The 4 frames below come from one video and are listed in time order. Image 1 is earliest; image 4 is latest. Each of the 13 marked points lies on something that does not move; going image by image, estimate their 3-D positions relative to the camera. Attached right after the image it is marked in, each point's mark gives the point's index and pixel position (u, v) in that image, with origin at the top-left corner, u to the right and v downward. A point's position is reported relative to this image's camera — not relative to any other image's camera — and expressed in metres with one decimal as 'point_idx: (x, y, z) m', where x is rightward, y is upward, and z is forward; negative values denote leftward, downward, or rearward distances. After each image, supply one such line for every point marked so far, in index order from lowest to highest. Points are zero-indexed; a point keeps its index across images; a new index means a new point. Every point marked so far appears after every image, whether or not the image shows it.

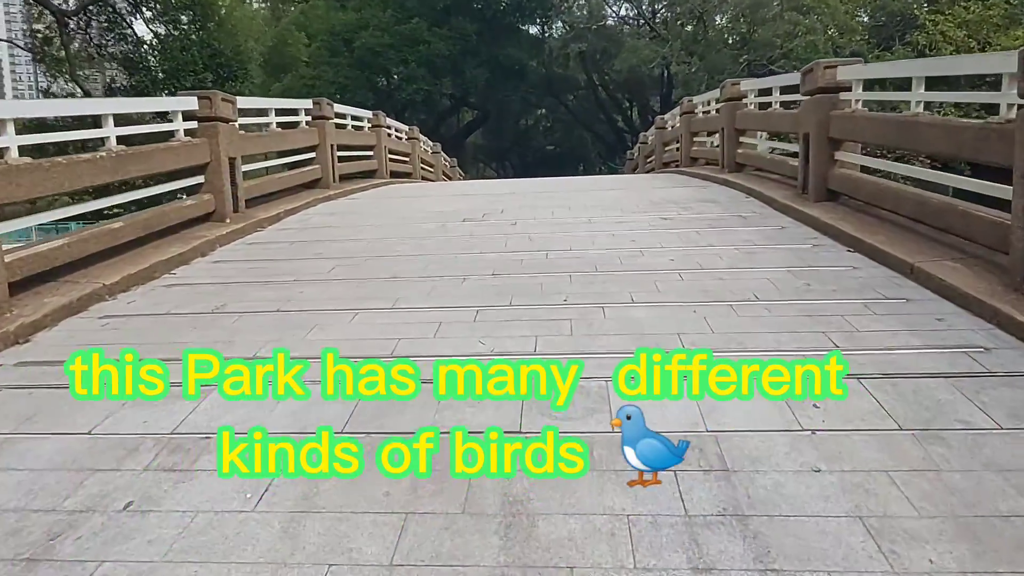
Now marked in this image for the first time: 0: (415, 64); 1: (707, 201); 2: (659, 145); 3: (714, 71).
0: (-2.6, +6.0, +19.4) m
1: (+2.0, +0.9, +7.2) m
2: (+2.9, +2.8, +14.1) m
3: (+5.1, +5.5, +18.3) m
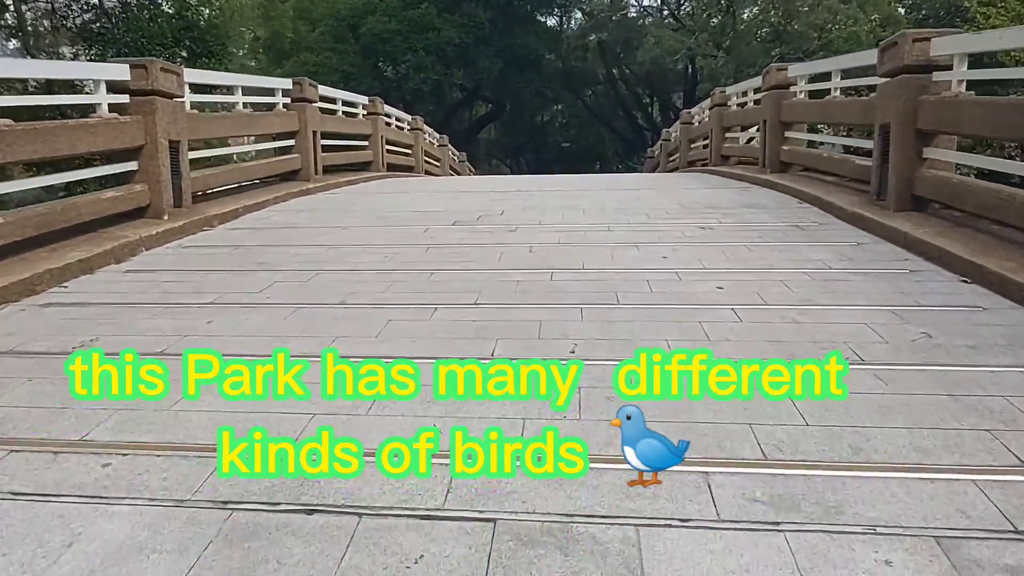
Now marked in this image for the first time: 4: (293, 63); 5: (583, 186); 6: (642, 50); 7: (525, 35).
0: (-2.2, +6.0, +18.3) m
1: (+2.0, +0.7, +6.0) m
2: (+3.1, +2.6, +13.0) m
3: (+5.5, +5.3, +17.0) m
4: (-5.6, +5.8, +18.3) m
5: (+0.8, +1.1, +8.0) m
6: (+3.6, +6.5, +19.6) m
7: (+0.4, +7.0, +19.9) m
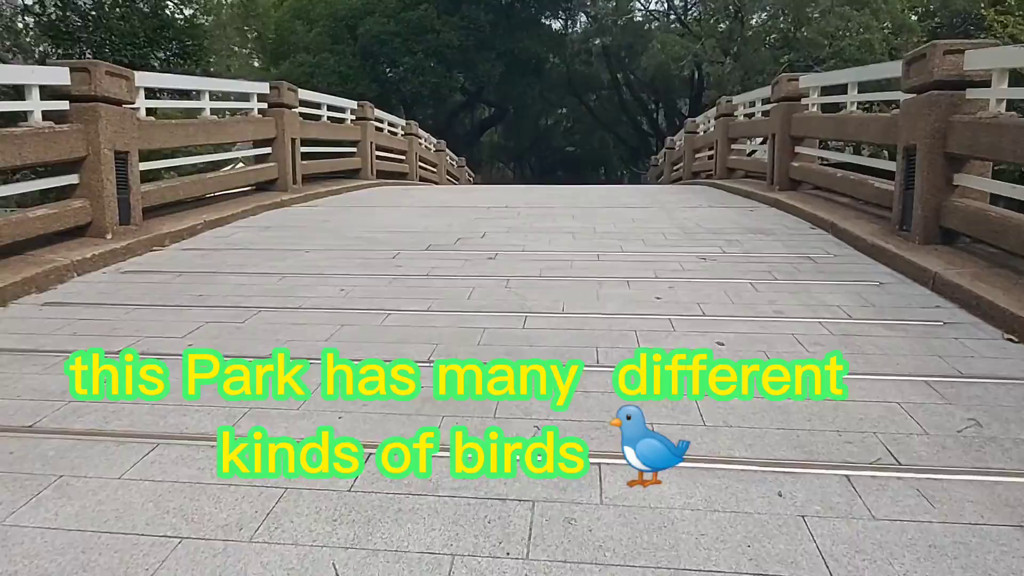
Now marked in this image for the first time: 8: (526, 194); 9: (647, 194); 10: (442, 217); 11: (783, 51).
0: (-2.2, +5.8, +17.8) m
1: (+1.9, +0.5, +5.5) m
2: (+3.1, +2.4, +12.5) m
3: (+5.5, +5.0, +16.5) m
4: (-5.6, +5.6, +17.9) m
5: (+0.7, +0.9, +7.6) m
6: (+3.6, +6.2, +19.2) m
7: (+0.4, +6.8, +19.5) m
8: (+0.2, +1.1, +8.5) m
9: (+1.5, +1.1, +8.2) m
10: (-0.6, +0.6, +5.9) m
11: (+6.2, +5.5, +16.6) m
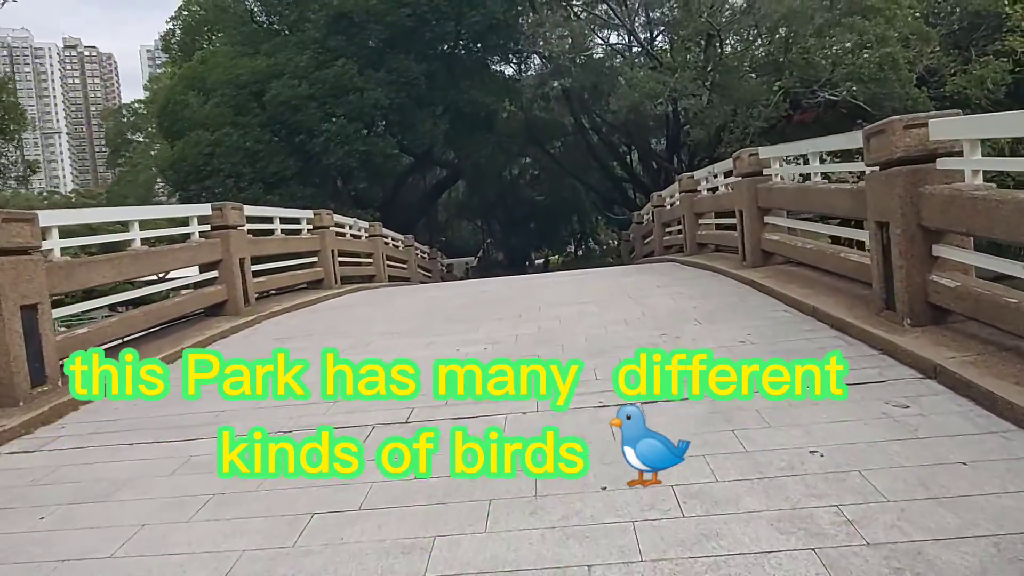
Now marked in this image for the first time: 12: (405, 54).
0: (-3.4, +3.5, +14.9) m
1: (+1.5, -0.6, +2.4) m
2: (+2.3, +1.0, +9.5) m
3: (+4.4, +3.5, +13.8) m
4: (-6.7, +3.0, +14.9) m
5: (+0.2, -0.4, +4.4) m
6: (+2.3, +4.4, +16.4) m
7: (-0.9, +4.6, +16.6) m
8: (-0.4, -0.3, +5.4) m
9: (+1.0, -0.2, +5.1) m
10: (-1.0, -0.8, +2.8) m
11: (+5.1, +4.1, +13.9) m
12: (-2.3, +5.2, +16.1) m
